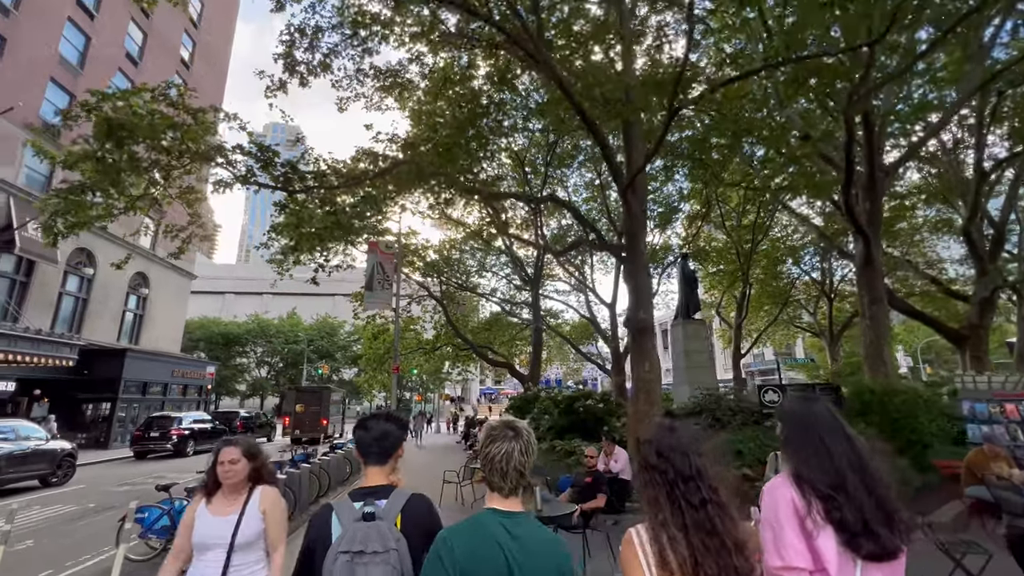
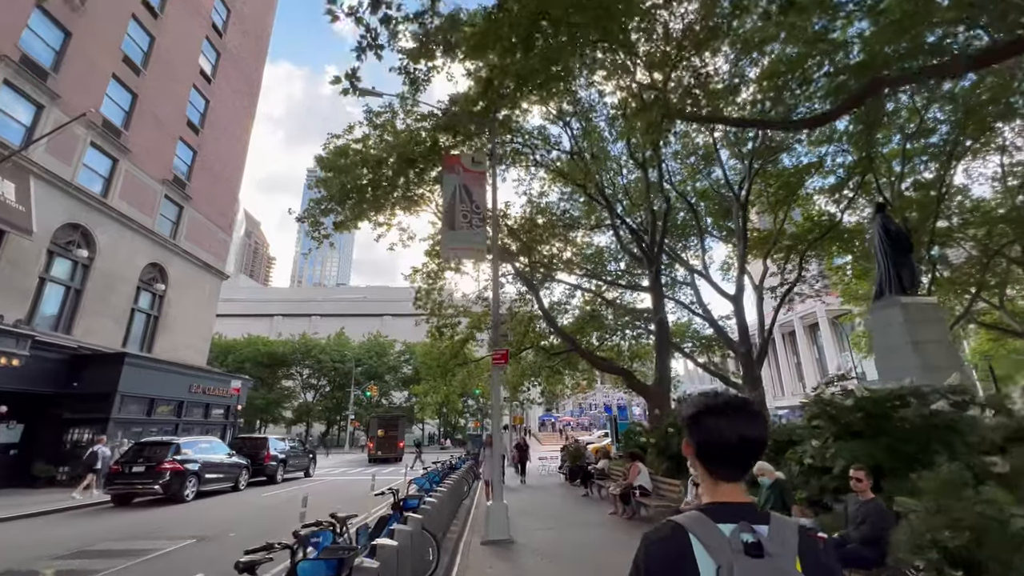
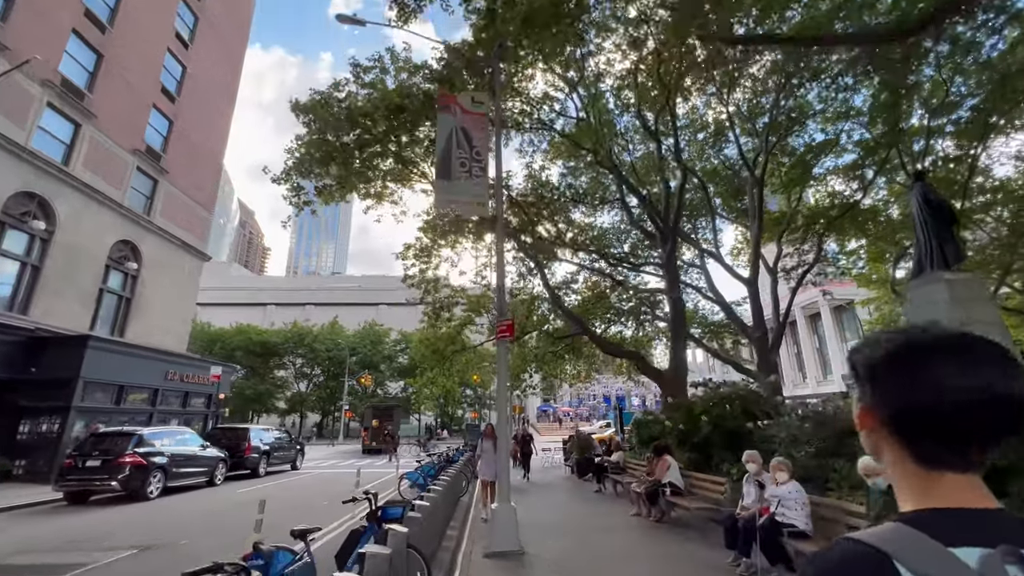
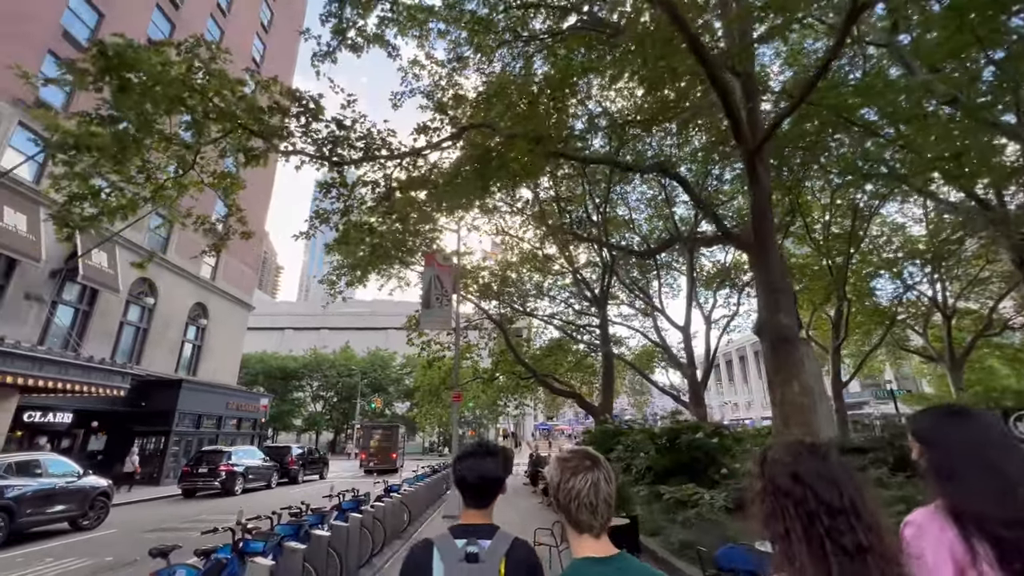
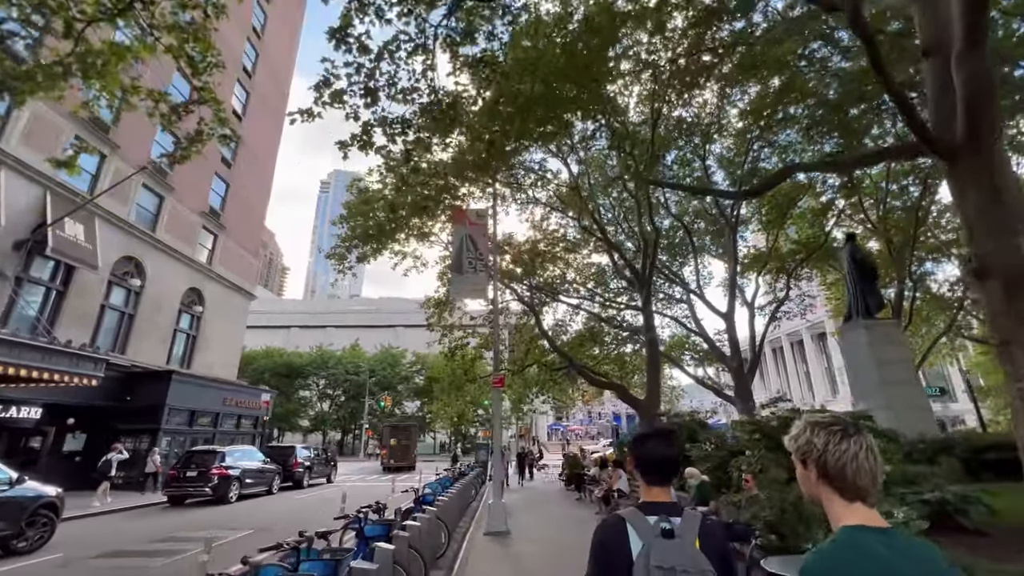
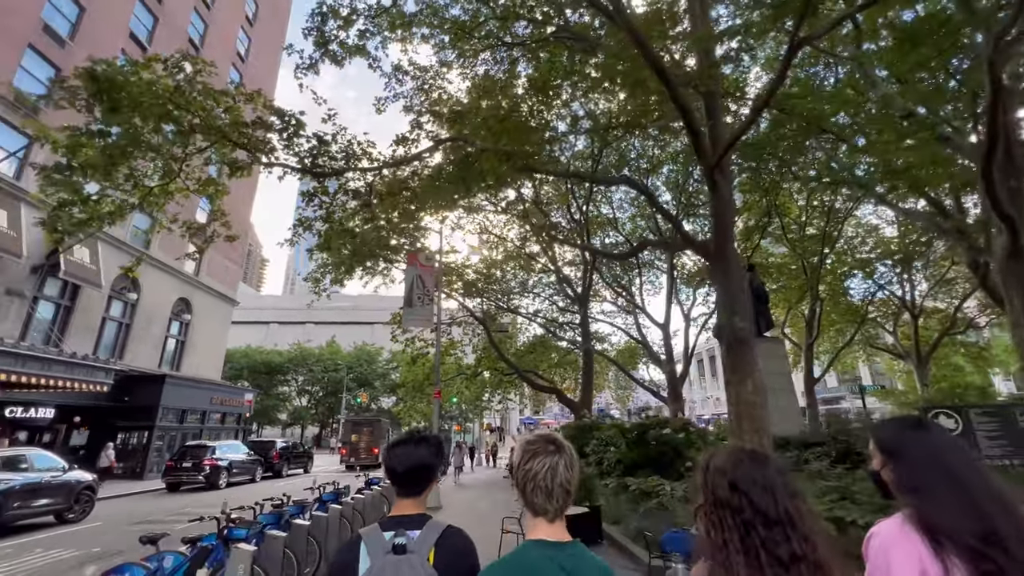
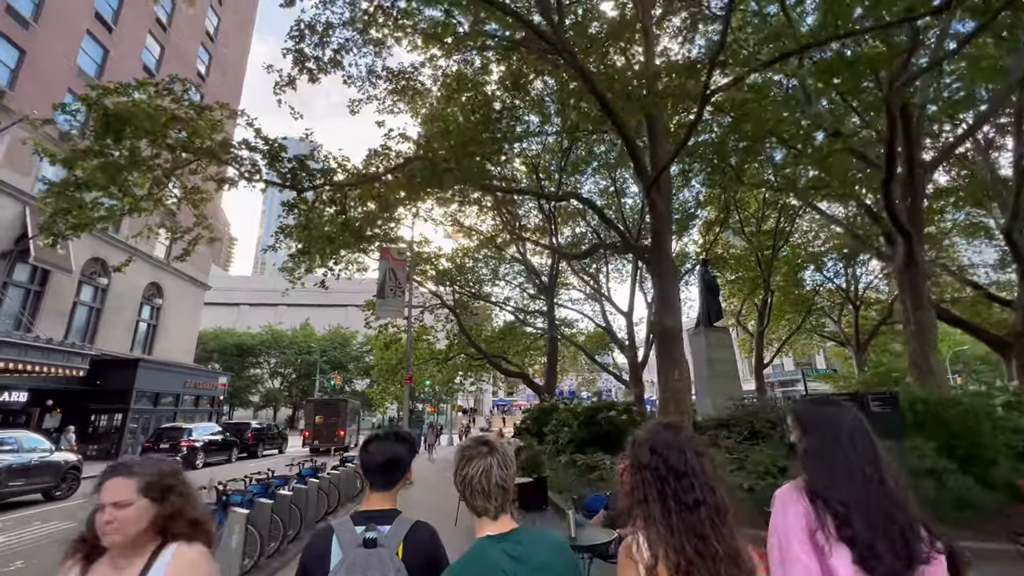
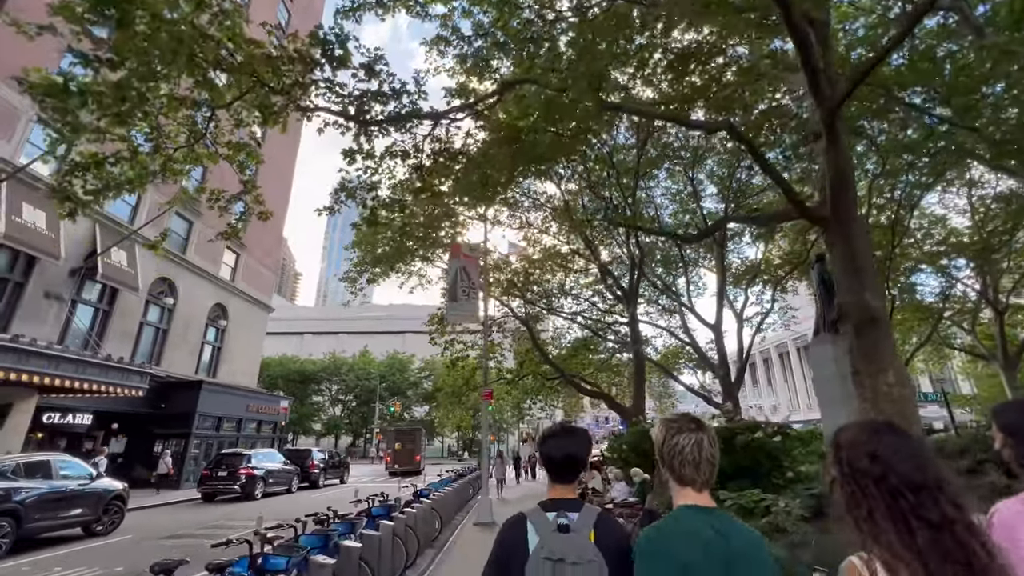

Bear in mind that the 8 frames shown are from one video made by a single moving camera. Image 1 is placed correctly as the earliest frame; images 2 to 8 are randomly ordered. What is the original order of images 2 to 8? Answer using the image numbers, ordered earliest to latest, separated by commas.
7, 6, 4, 8, 5, 2, 3
